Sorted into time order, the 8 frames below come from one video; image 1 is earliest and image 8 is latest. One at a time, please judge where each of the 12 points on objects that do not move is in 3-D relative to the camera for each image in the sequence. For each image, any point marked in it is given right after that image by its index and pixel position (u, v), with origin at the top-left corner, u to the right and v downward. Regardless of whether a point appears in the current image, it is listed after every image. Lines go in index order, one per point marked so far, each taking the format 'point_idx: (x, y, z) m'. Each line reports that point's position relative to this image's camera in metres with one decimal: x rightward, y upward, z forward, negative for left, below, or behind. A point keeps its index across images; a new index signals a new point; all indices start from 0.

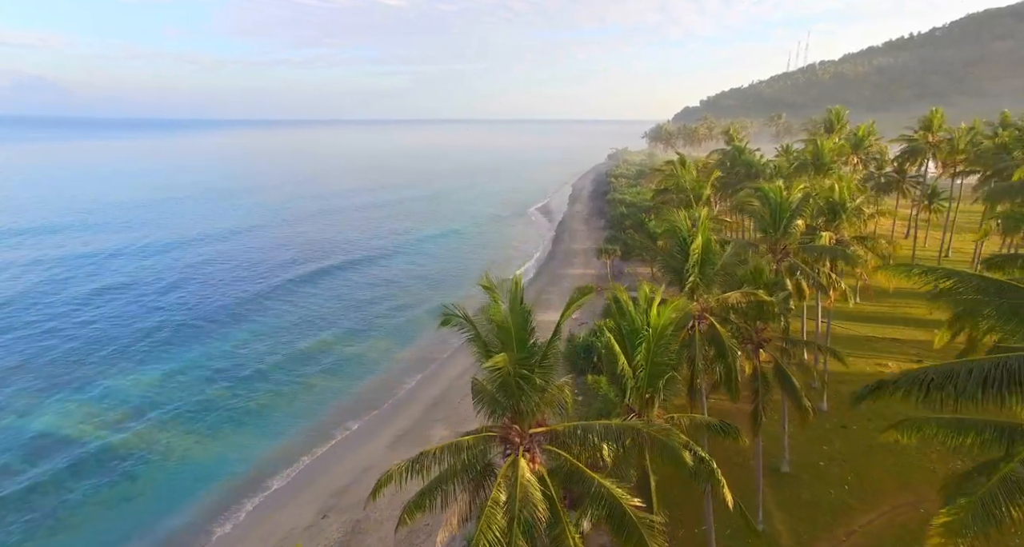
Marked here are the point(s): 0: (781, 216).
0: (+9.1, +1.9, +18.8) m
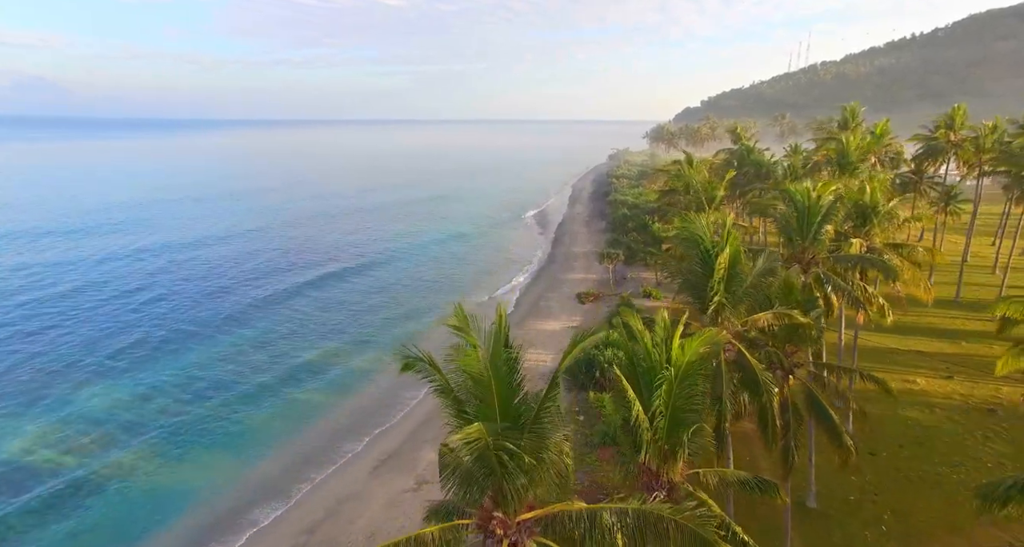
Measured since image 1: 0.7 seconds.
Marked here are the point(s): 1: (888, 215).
0: (+8.9, +1.6, +16.7) m
1: (+12.7, +2.0, +18.9) m
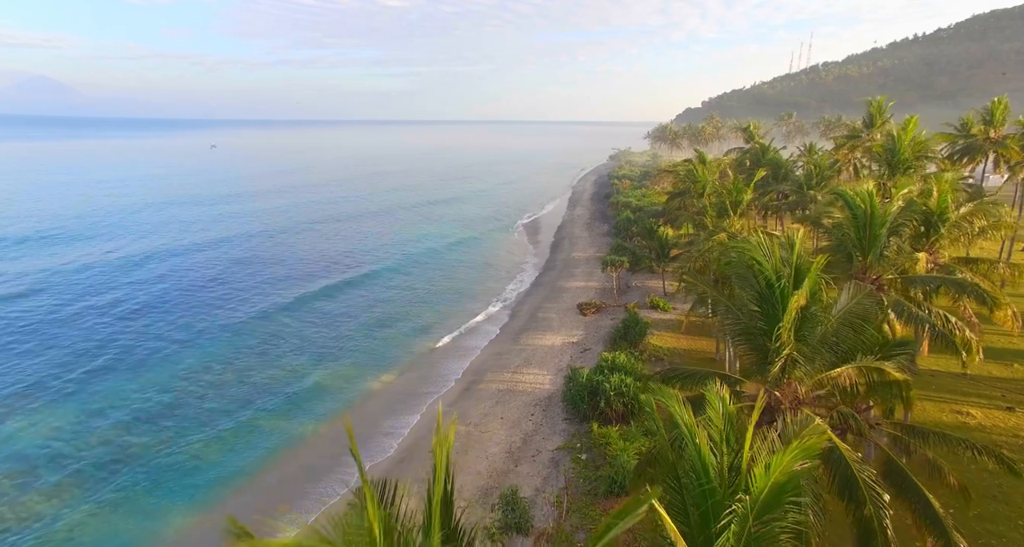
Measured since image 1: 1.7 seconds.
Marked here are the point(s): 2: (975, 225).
0: (+8.6, +1.0, +13.3) m
1: (+12.4, +1.4, +15.5) m
2: (+13.0, +1.4, +15.7) m
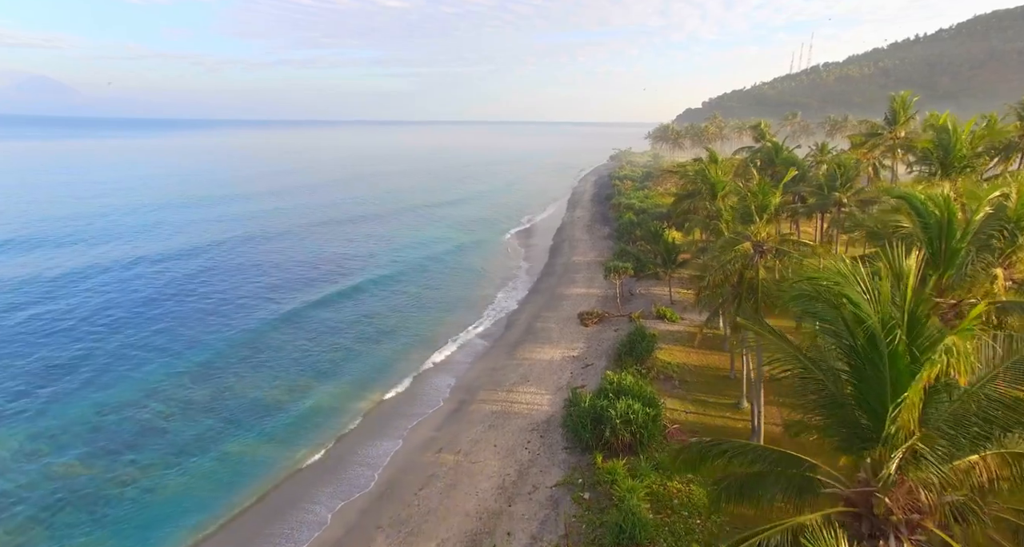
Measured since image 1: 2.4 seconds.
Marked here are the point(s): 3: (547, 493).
0: (+8.4, +0.5, +10.7) m
1: (+12.2, +0.9, +12.9) m
2: (+12.8, +0.9, +13.1) m
3: (+1.2, -7.7, +19.5) m
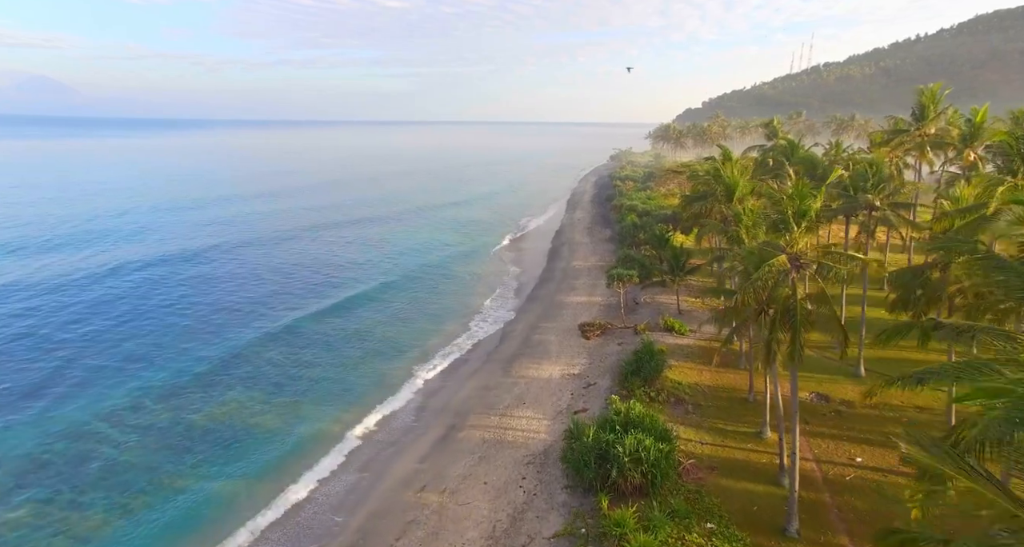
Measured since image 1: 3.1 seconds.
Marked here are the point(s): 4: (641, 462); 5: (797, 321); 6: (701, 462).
0: (+8.1, 0.0, +7.9) m
1: (+12.0, +0.4, +10.2) m
2: (+12.5, +0.4, +10.3) m
3: (+1.0, -8.2, +16.7) m
4: (+4.1, -6.0, +17.8) m
5: (+7.6, -1.3, +14.9) m
6: (+6.7, -6.7, +19.7) m
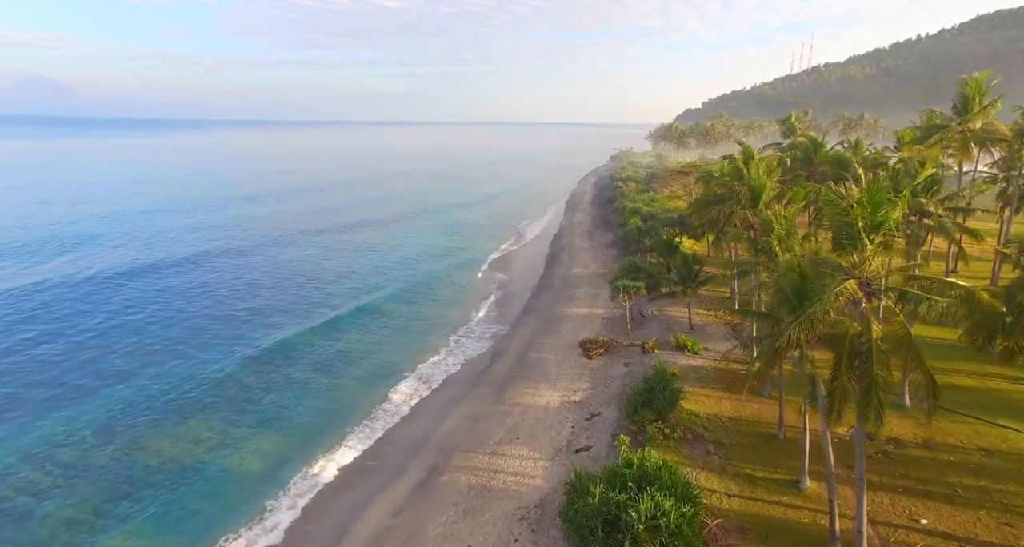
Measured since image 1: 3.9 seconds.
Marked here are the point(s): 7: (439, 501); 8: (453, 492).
0: (+7.8, -0.6, +4.5) m
1: (+11.7, -0.2, +6.8) m
2: (+12.2, -0.2, +6.9) m
3: (+0.6, -8.8, +13.3) m
4: (+3.8, -6.6, +14.4) m
5: (+7.3, -1.9, +11.5) m
6: (+6.3, -7.3, +16.3) m
7: (-2.5, -7.8, +19.4) m
8: (-2.0, -7.6, +19.7) m
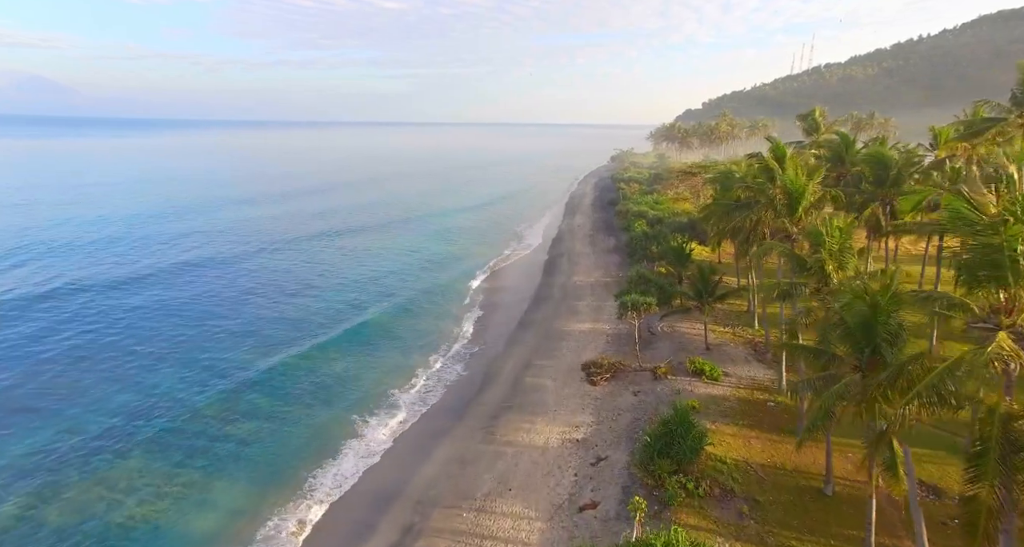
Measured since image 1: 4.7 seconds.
0: (+7.6, -1.2, +0.9) m
1: (+11.4, -0.8, +3.1) m
2: (+11.9, -0.9, +3.3) m
3: (+0.3, -9.4, +9.6) m
4: (+3.5, -7.3, +10.7) m
5: (+7.0, -2.5, +7.9) m
6: (+6.0, -7.9, +12.6) m
7: (-2.8, -8.5, +15.7) m
8: (-2.3, -8.3, +16.0) m
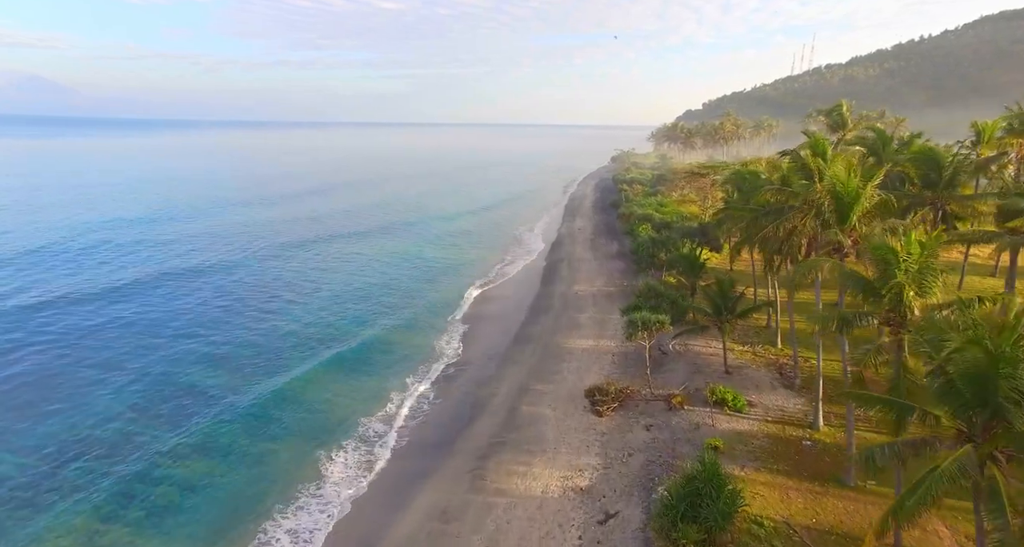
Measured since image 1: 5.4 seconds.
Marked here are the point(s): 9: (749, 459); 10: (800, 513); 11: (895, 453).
0: (+7.3, -1.8, -2.4) m
1: (+11.2, -1.4, -0.2) m
2: (+11.7, -1.5, 0.0) m
3: (+0.1, -10.0, +6.3) m
4: (+3.3, -7.9, +7.4) m
5: (+6.8, -3.1, +4.5) m
6: (+5.8, -8.5, +9.3) m
7: (-3.1, -9.0, +12.4) m
8: (-2.6, -8.9, +12.7) m
9: (+8.0, -6.1, +18.7) m
10: (+8.3, -6.8, +15.9) m
11: (+7.2, -3.4, +10.4) m
